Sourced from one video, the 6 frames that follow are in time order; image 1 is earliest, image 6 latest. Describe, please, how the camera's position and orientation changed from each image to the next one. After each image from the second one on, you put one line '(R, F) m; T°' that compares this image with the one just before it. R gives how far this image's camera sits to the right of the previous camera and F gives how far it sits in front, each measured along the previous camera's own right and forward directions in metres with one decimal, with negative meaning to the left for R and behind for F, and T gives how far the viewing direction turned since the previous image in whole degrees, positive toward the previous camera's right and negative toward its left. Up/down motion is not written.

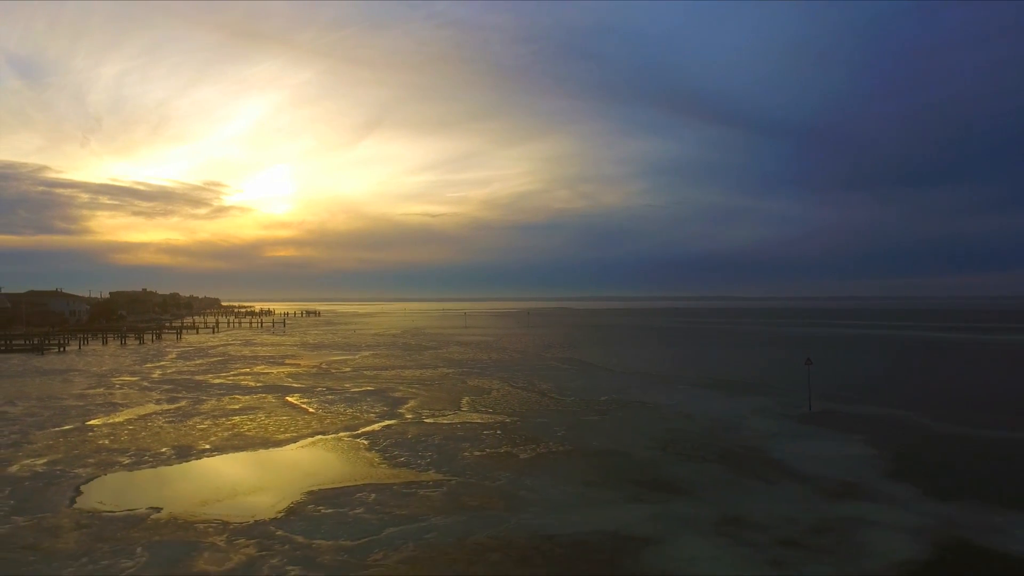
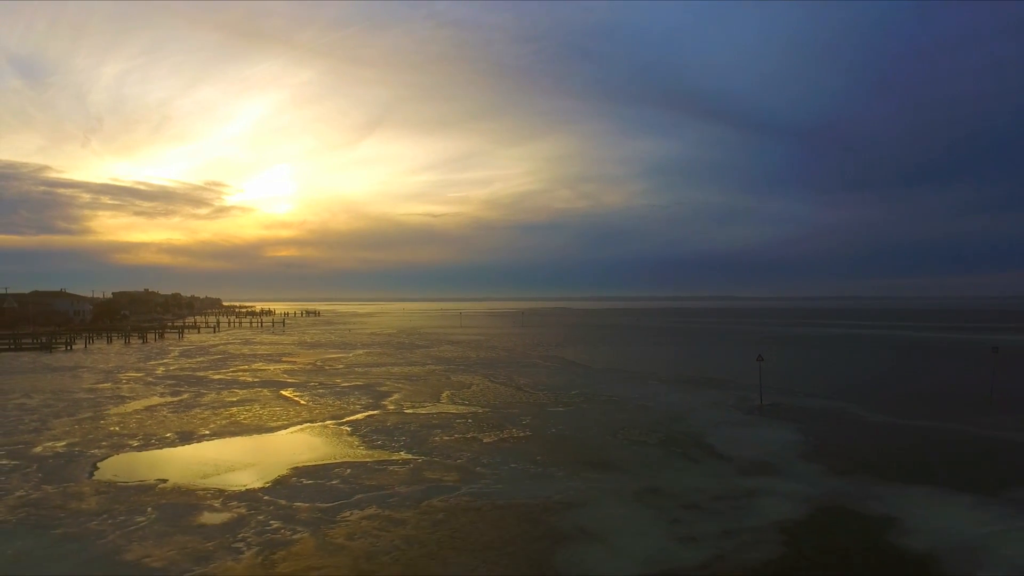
(+0.9, -1.9) m; 0°
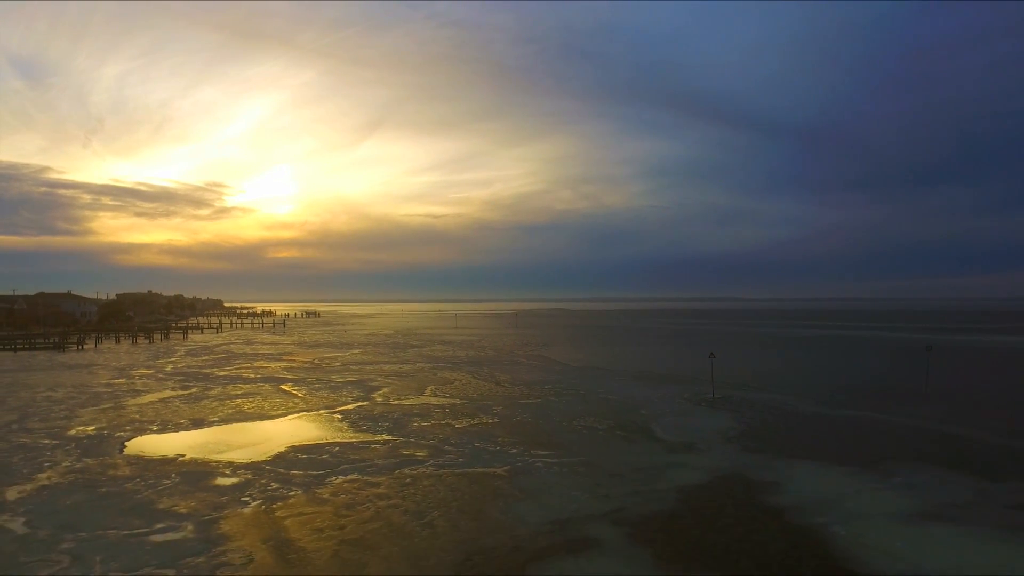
(+0.9, -2.5) m; 0°
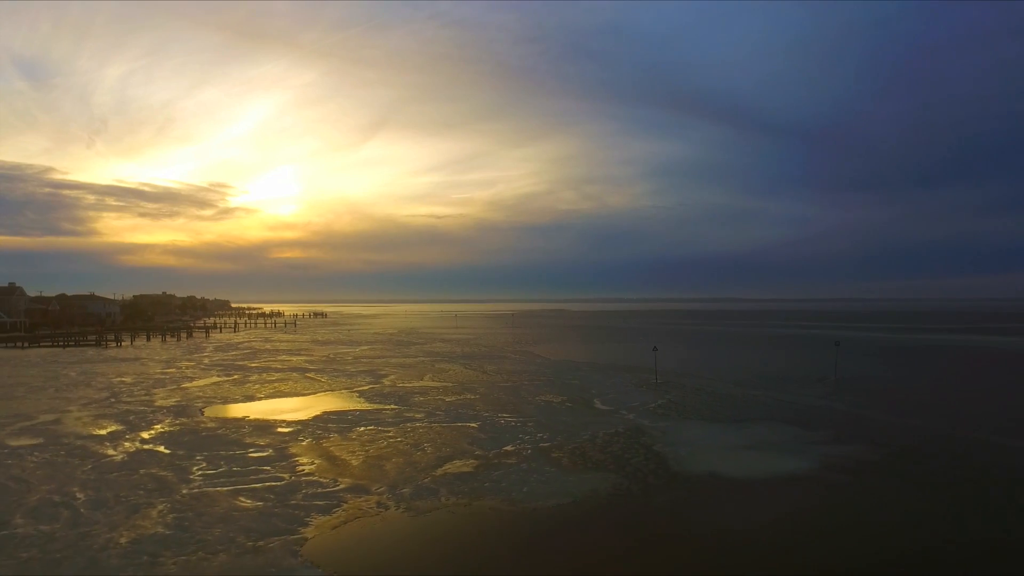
(+1.0, -5.9) m; 0°
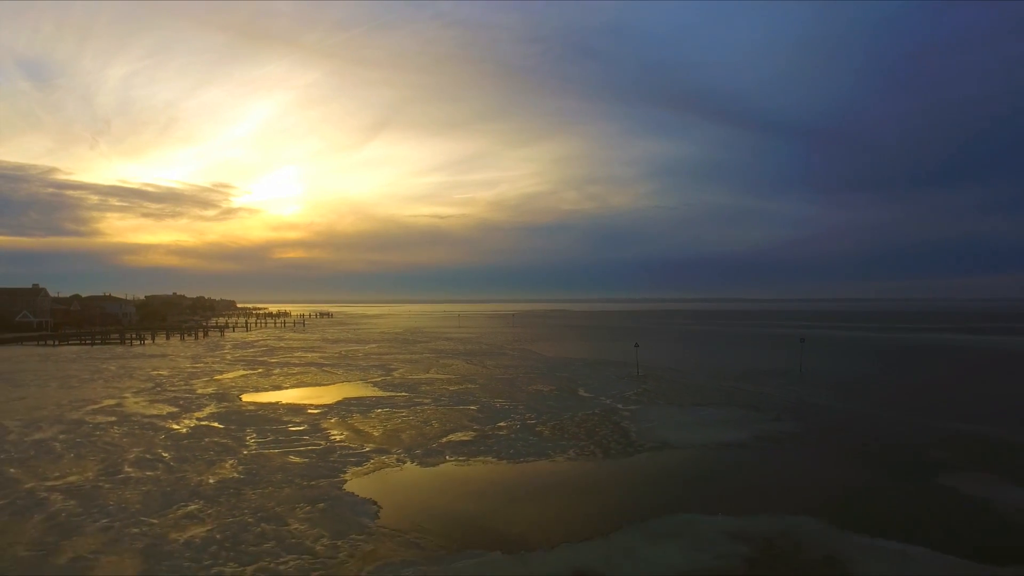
(+0.3, -3.5) m; 0°
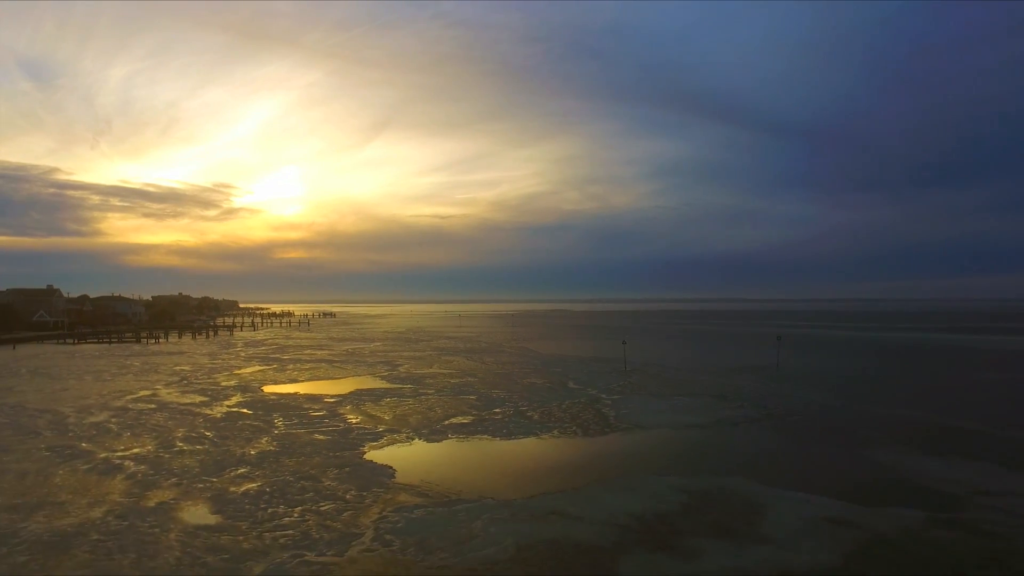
(+0.2, -2.6) m; 0°
